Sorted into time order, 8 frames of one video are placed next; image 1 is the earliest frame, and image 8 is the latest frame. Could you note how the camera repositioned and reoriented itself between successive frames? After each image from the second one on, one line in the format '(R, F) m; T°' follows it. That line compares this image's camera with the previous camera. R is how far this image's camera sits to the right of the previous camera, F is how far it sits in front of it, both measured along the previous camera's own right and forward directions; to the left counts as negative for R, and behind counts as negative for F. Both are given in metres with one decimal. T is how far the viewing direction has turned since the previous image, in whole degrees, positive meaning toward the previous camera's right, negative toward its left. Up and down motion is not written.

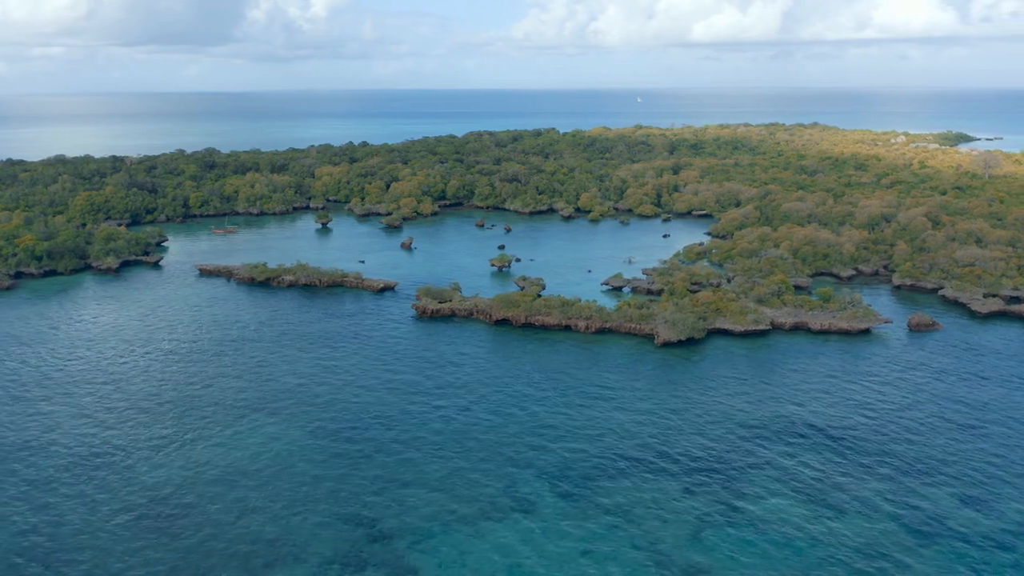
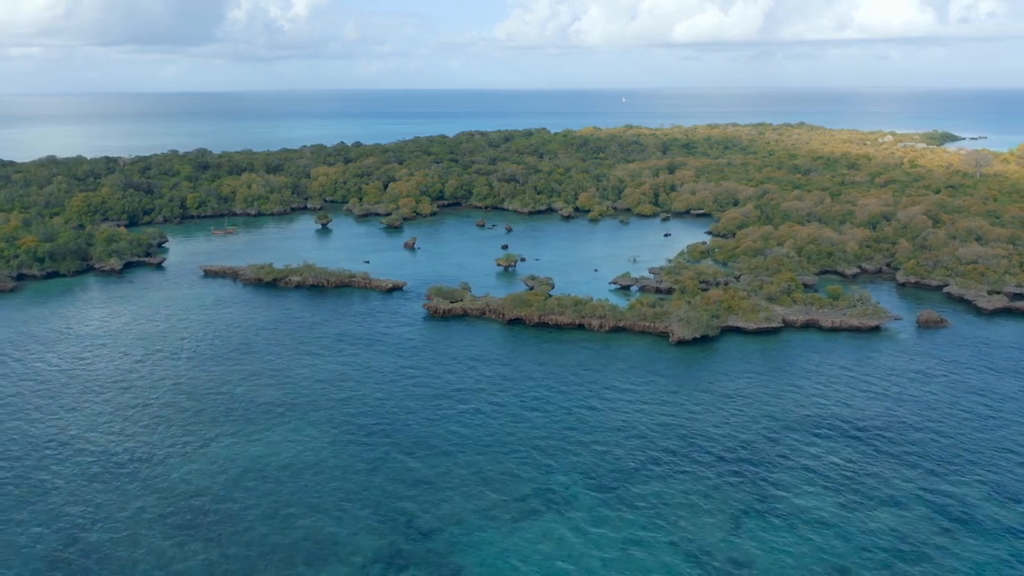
(-1.8, -0.1) m; +1°
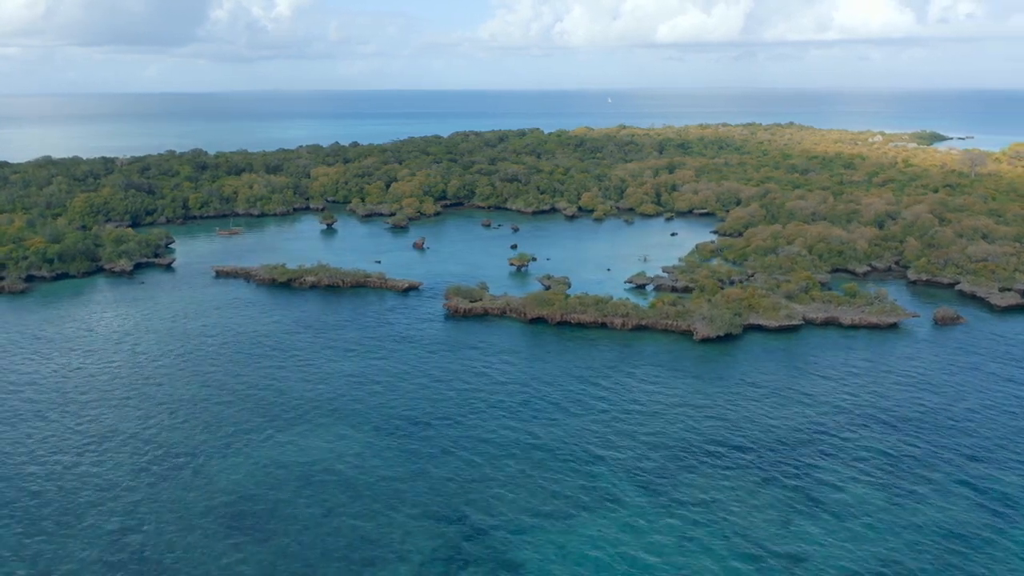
(-2.3, -0.1) m; +1°
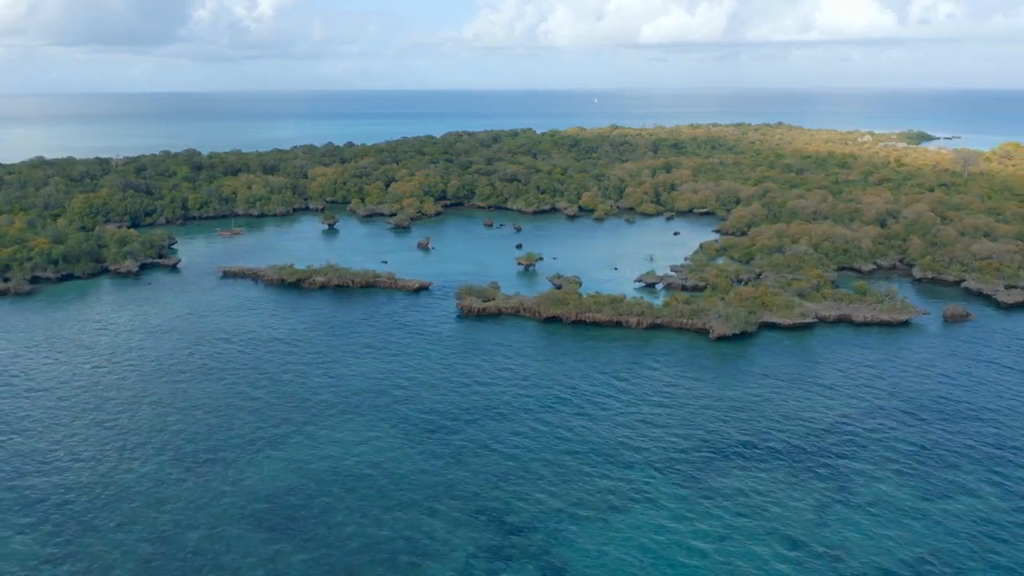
(-1.8, -0.1) m; +1°
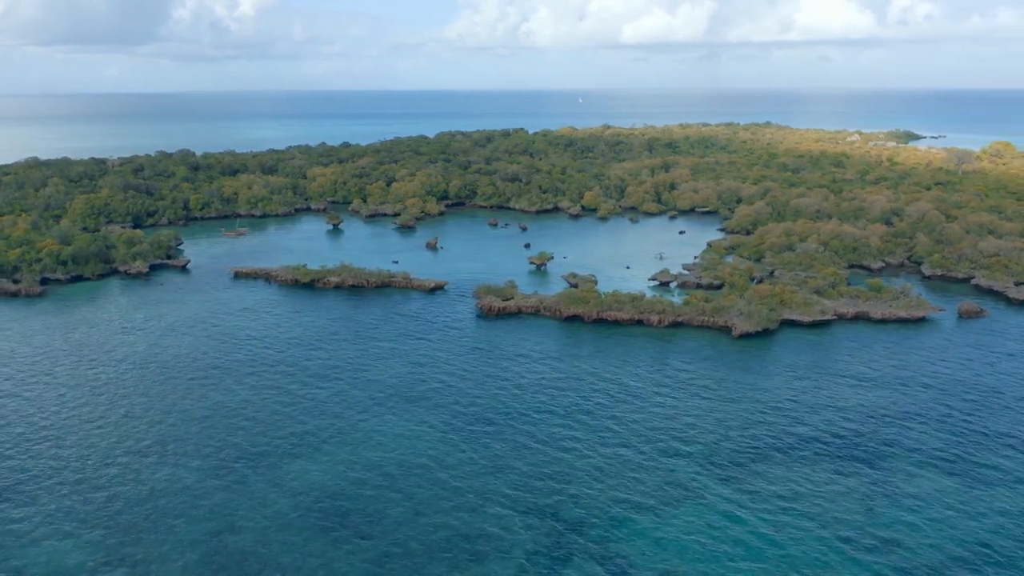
(-2.4, -0.1) m; +1°
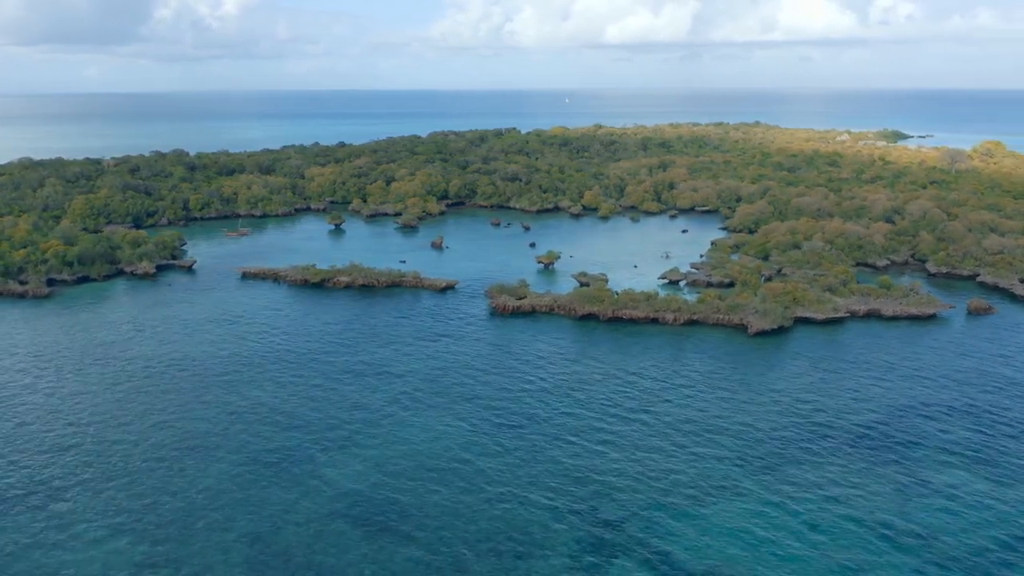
(-1.8, -0.1) m; +1°
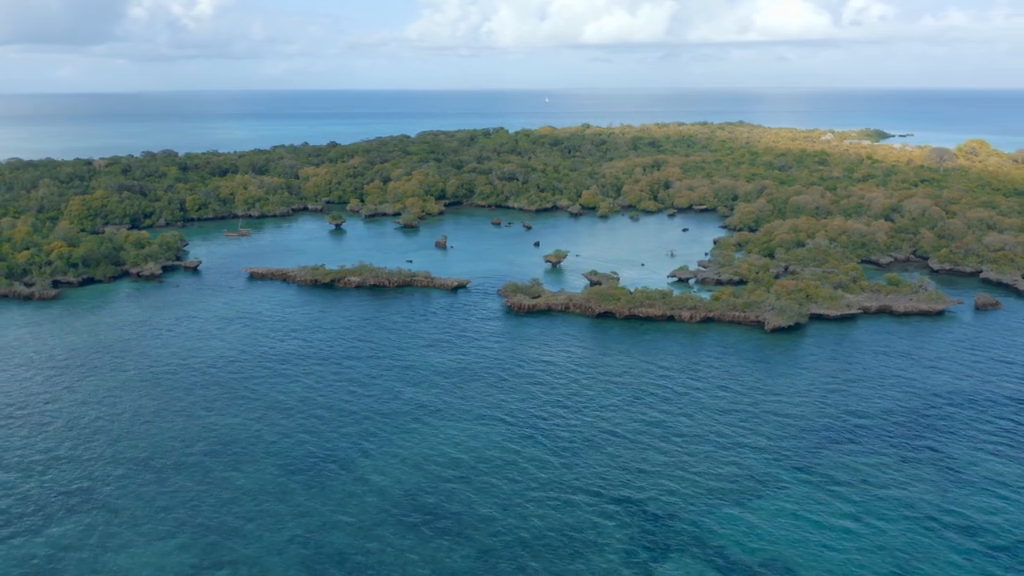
(-2.4, -0.1) m; +1°
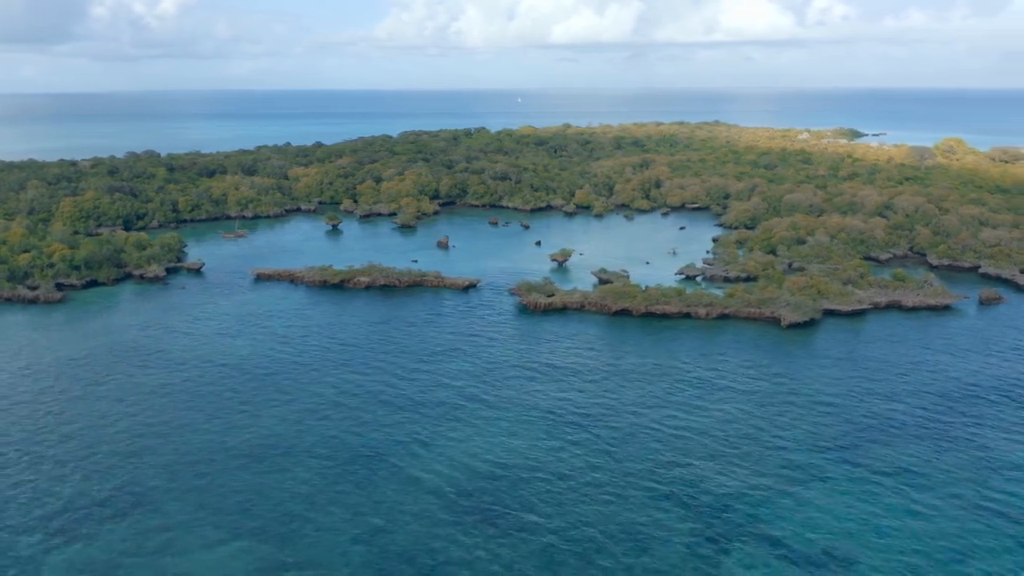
(-2.9, -0.1) m; +2°
